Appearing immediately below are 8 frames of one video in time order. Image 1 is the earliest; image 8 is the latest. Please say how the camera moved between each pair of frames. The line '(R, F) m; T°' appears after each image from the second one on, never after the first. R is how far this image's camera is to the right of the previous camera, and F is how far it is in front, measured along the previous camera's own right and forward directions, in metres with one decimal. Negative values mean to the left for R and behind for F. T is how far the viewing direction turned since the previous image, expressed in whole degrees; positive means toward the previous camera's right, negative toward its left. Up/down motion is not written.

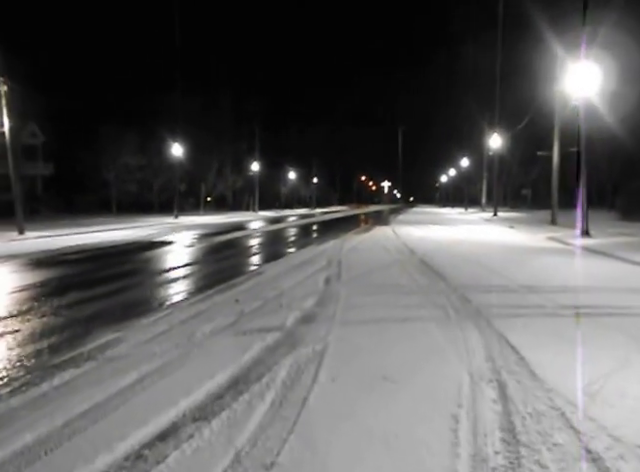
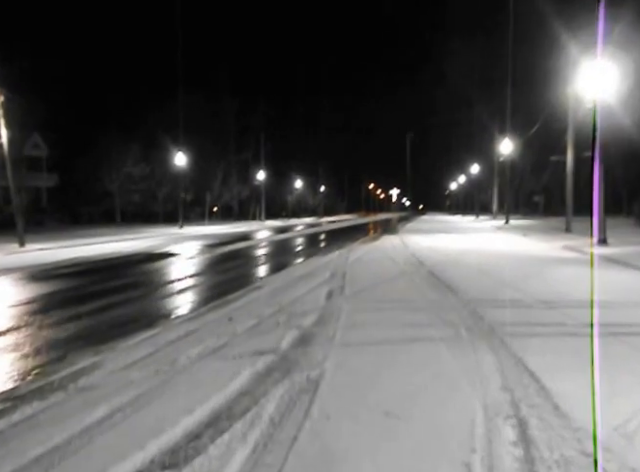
(+0.2, +0.7) m; -1°
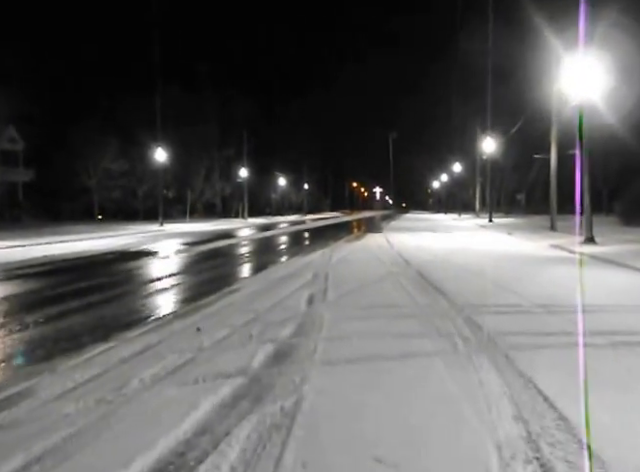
(+0.1, +1.0) m; +2°
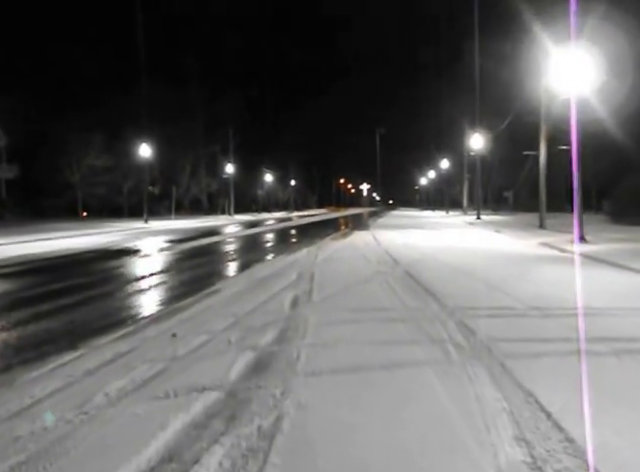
(0.0, +0.5) m; +1°
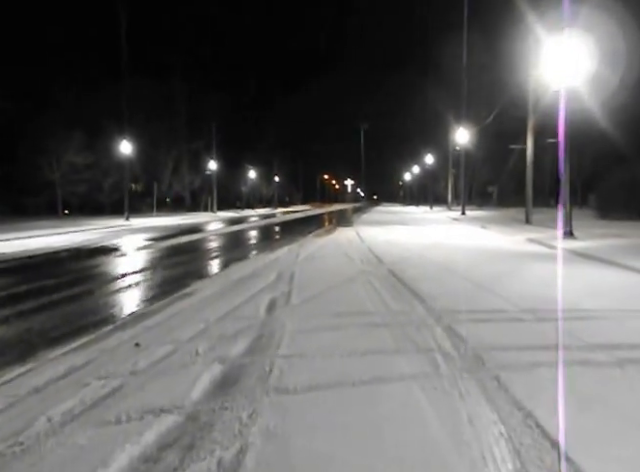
(+0.1, +0.6) m; +2°
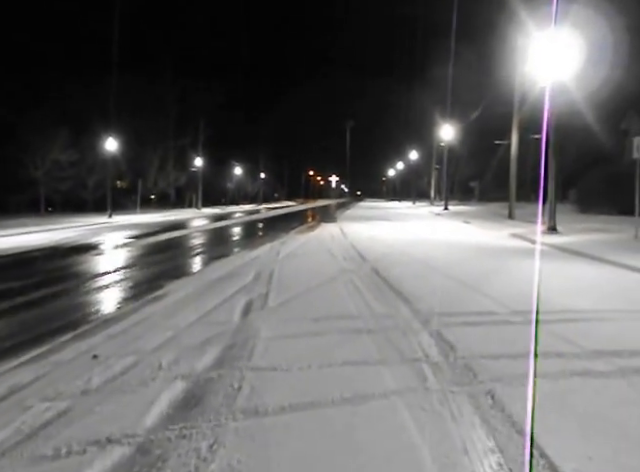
(+0.1, +0.6) m; +2°
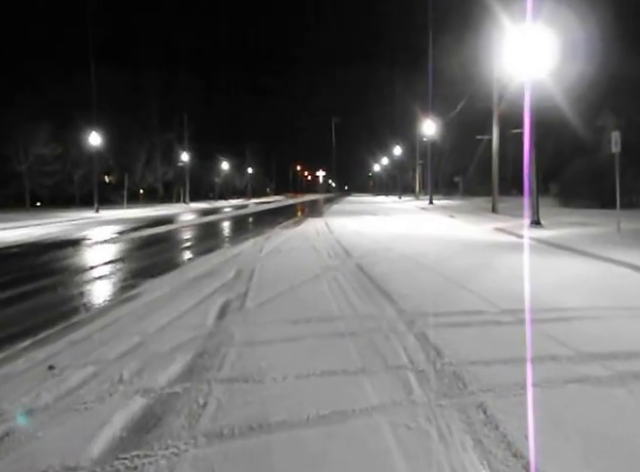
(+0.1, +0.5) m; +1°
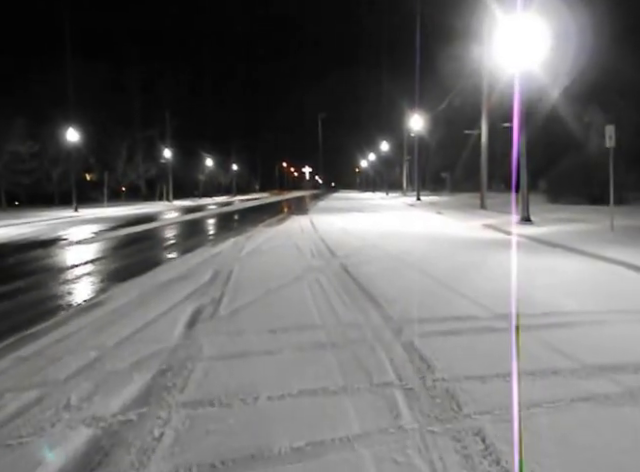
(+0.1, +0.6) m; +1°
